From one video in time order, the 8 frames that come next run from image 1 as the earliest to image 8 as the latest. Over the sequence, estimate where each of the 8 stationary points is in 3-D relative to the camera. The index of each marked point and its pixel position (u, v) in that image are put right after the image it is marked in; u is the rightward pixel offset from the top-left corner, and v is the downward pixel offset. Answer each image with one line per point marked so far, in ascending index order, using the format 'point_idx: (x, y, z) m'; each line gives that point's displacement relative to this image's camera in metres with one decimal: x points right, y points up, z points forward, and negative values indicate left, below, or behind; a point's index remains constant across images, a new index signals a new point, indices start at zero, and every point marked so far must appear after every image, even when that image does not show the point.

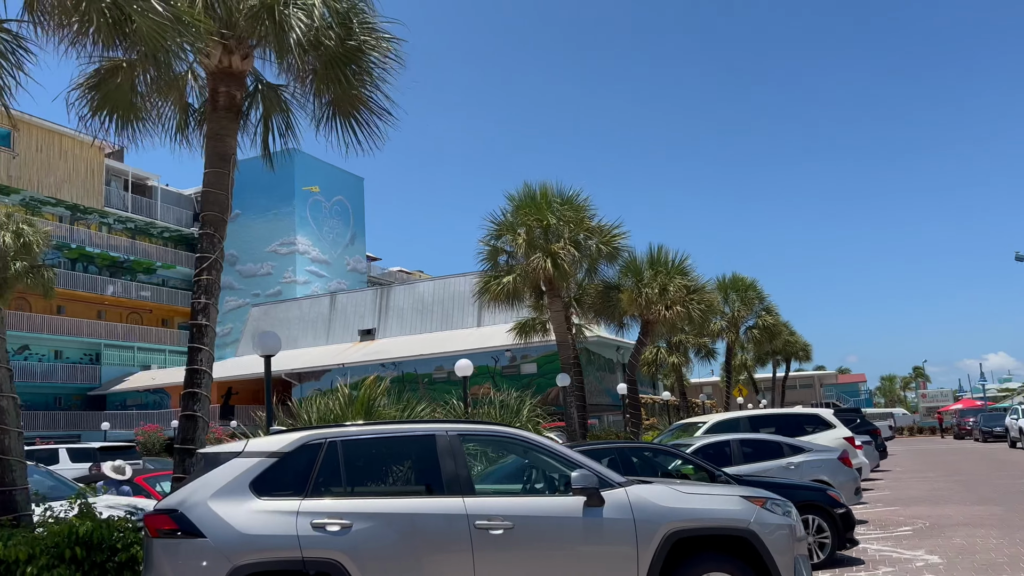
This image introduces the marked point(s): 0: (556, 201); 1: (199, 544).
0: (+0.9, +1.7, +15.8) m
1: (-1.6, -1.3, +4.3) m
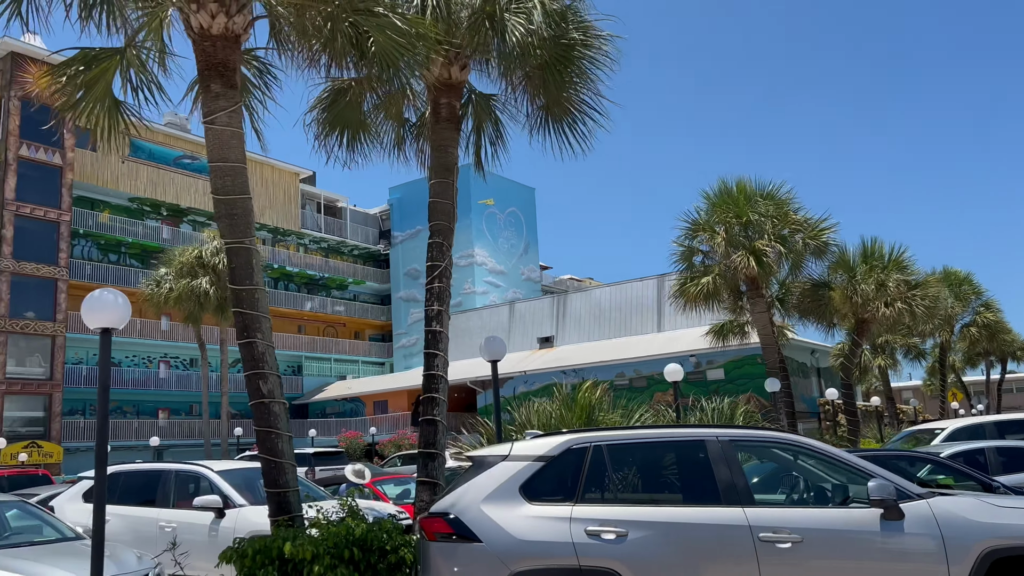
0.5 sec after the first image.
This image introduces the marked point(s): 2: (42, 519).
0: (+4.5, +1.7, +15.1) m
1: (-0.2, -1.3, +4.3) m
2: (-4.3, -2.1, +7.6) m
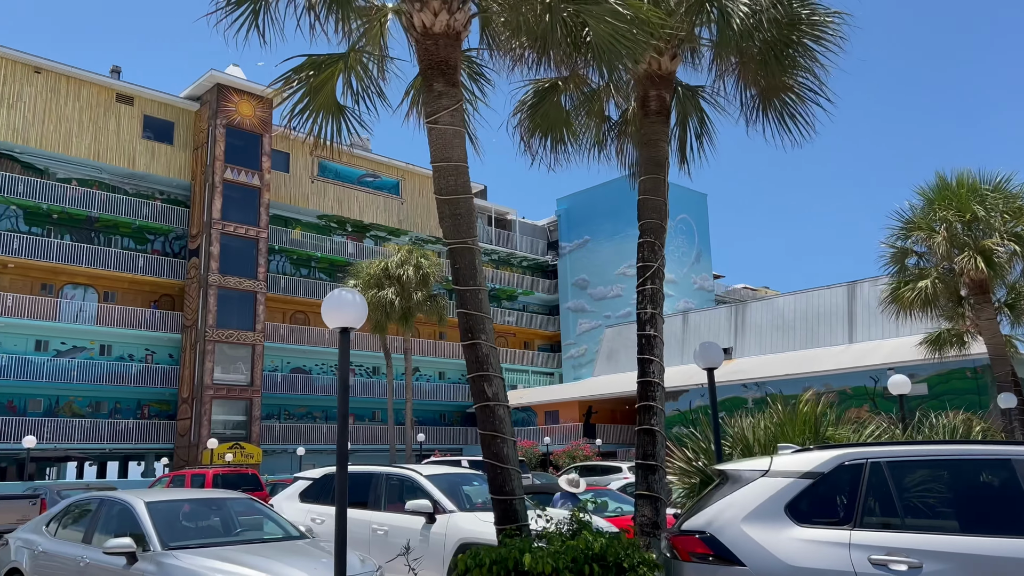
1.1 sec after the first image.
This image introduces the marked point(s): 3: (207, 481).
0: (+7.7, +1.6, +13.6) m
1: (+1.1, -1.3, +3.8) m
2: (-2.3, -2.2, +7.9) m
3: (-6.3, -4.0, +17.2) m
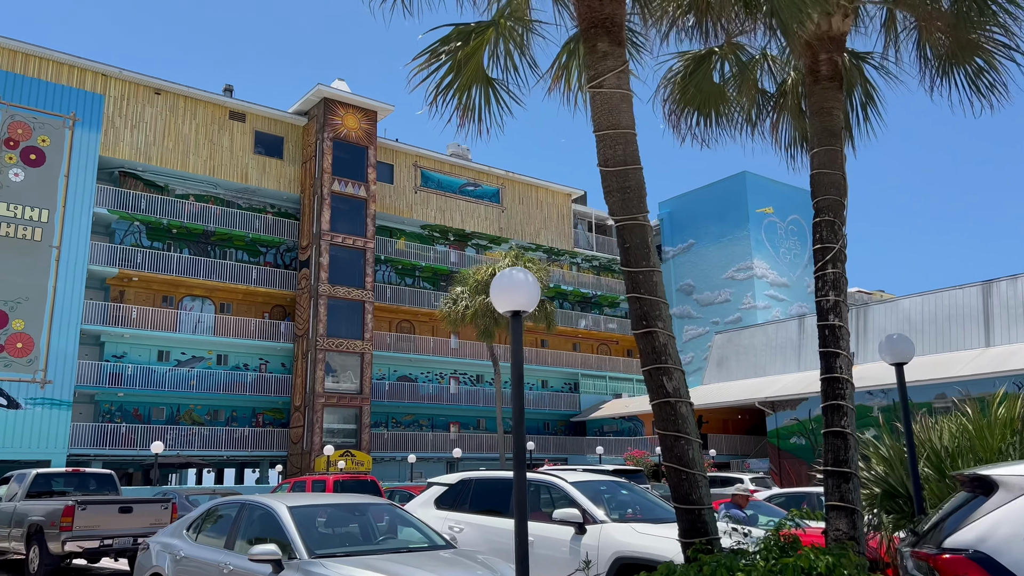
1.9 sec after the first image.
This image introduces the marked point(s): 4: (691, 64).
0: (+9.6, +1.8, +12.0) m
1: (+1.9, -1.2, +3.1) m
2: (-0.9, -2.1, +7.5) m
3: (-3.8, -4.1, +17.2) m
4: (+1.6, +2.0, +7.3) m
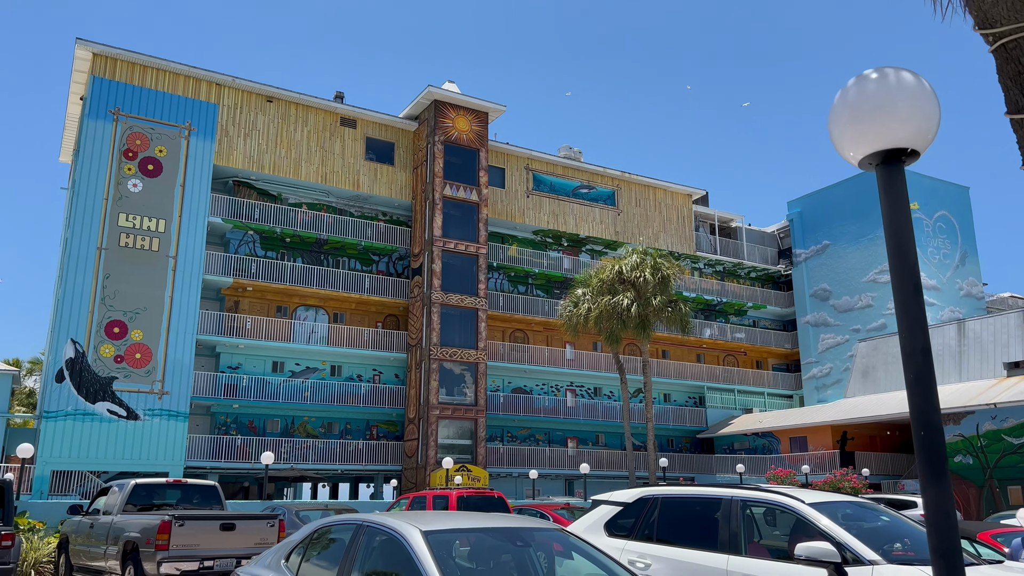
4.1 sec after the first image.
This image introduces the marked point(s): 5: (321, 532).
0: (+11.4, +2.2, +8.7) m
1: (+2.7, -0.7, +0.7) m
2: (+0.5, -1.7, +5.4) m
3: (-1.1, -4.0, +15.4) m
4: (+2.8, +2.4, +5.0) m
5: (-1.4, -1.7, +5.9) m
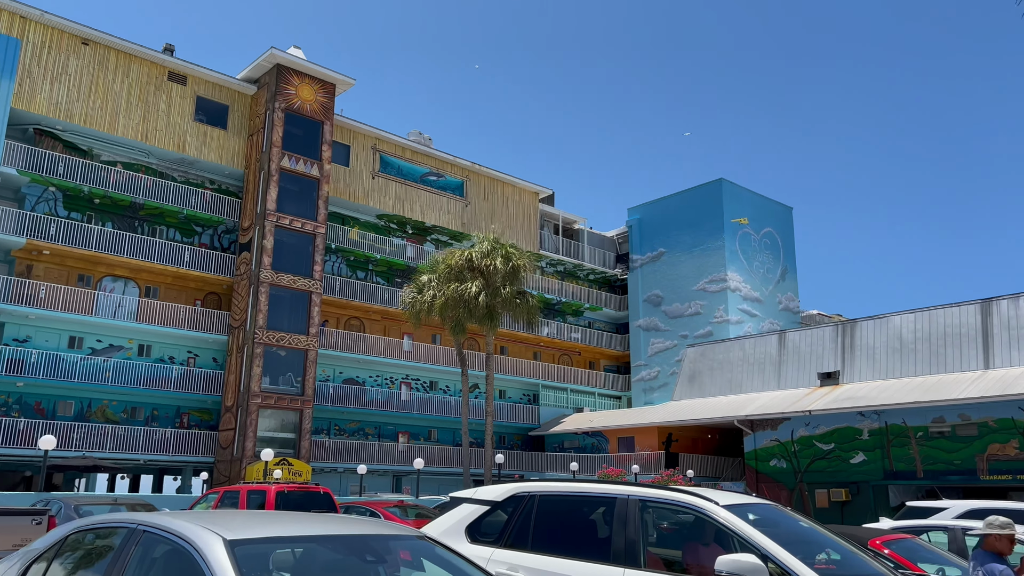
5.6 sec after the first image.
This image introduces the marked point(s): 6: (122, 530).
0: (+10.0, +1.9, +9.5) m
1: (+2.9, -0.5, 0.0) m
2: (-0.3, -1.4, +4.2) m
3: (-4.0, -3.5, +13.6) m
4: (+2.3, +2.6, +4.3) m
5: (-2.2, -1.3, +4.3) m
6: (-2.0, -1.2, +4.1) m
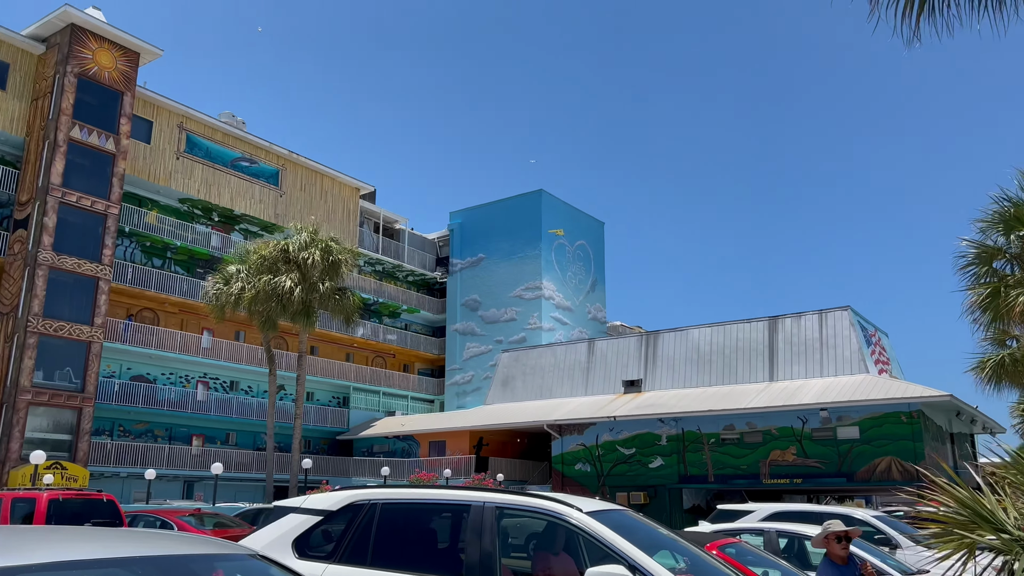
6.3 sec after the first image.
0: (+8.0, +1.5, +11.1) m
1: (+3.1, -0.5, +0.2) m
2: (-1.0, -1.3, +3.5) m
3: (-6.8, -3.2, +11.8) m
4: (+1.8, +2.6, +4.2) m
5: (-2.9, -1.1, +3.2) m
6: (-2.6, -1.0, +3.1) m
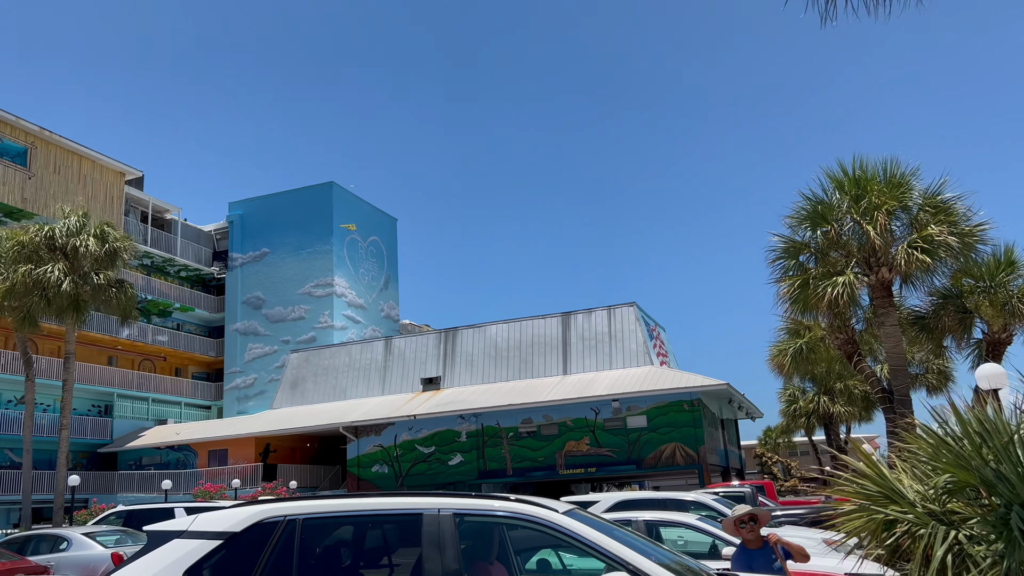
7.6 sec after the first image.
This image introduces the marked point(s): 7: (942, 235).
0: (+5.7, +1.6, +12.3) m
1: (+3.9, -0.4, +0.5) m
2: (-0.9, -1.1, +2.6) m
3: (-8.8, -3.0, +9.1) m
4: (+1.5, +2.7, +4.1) m
5: (-2.7, -0.9, +1.8) m
6: (-2.4, -0.8, +1.8) m
7: (+5.9, +0.7, +11.6) m
